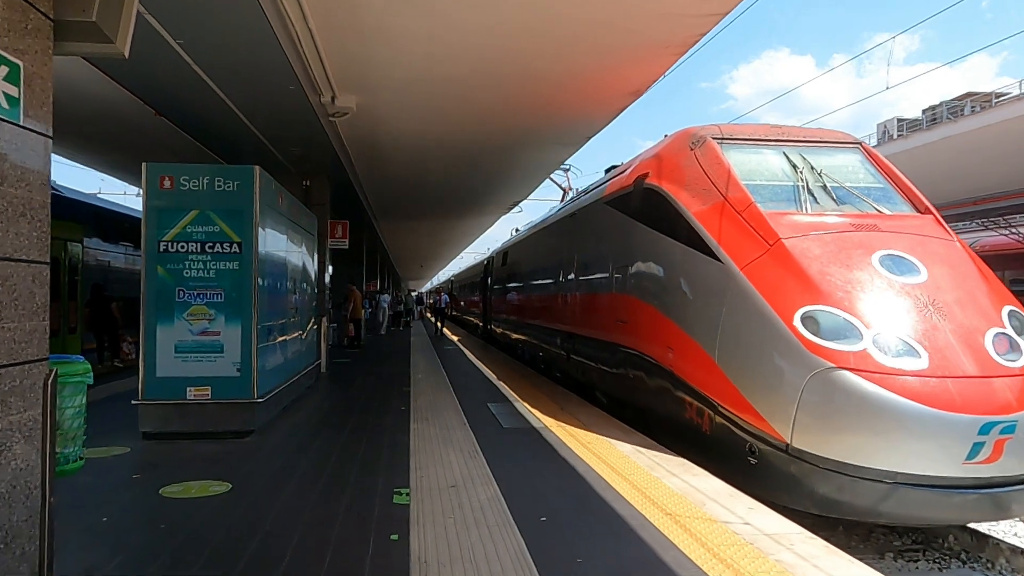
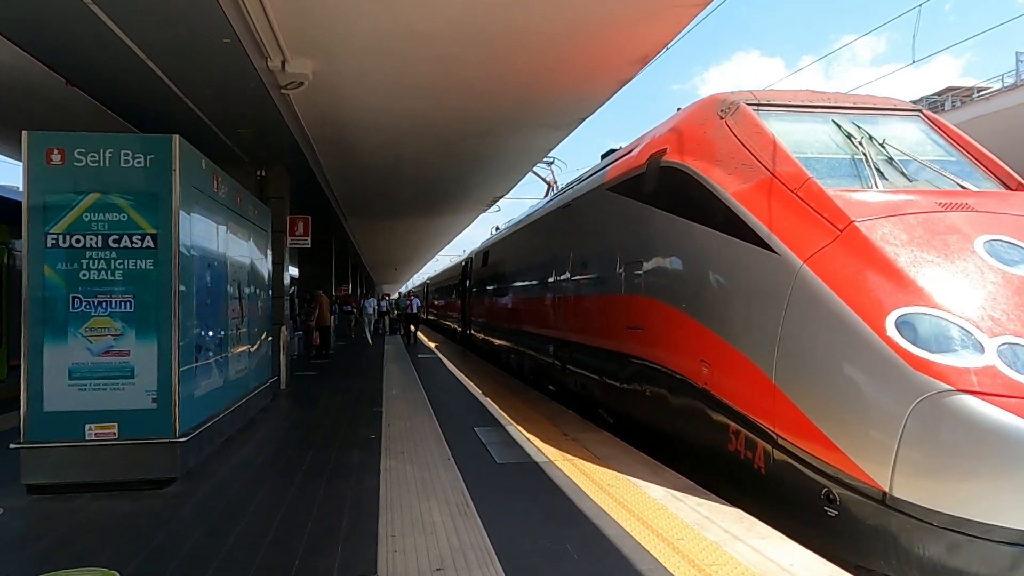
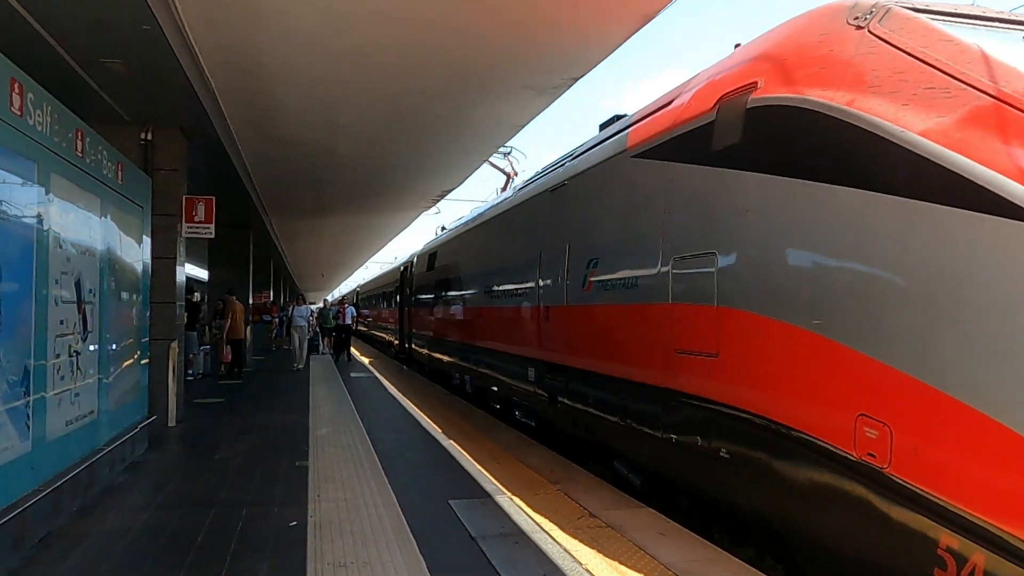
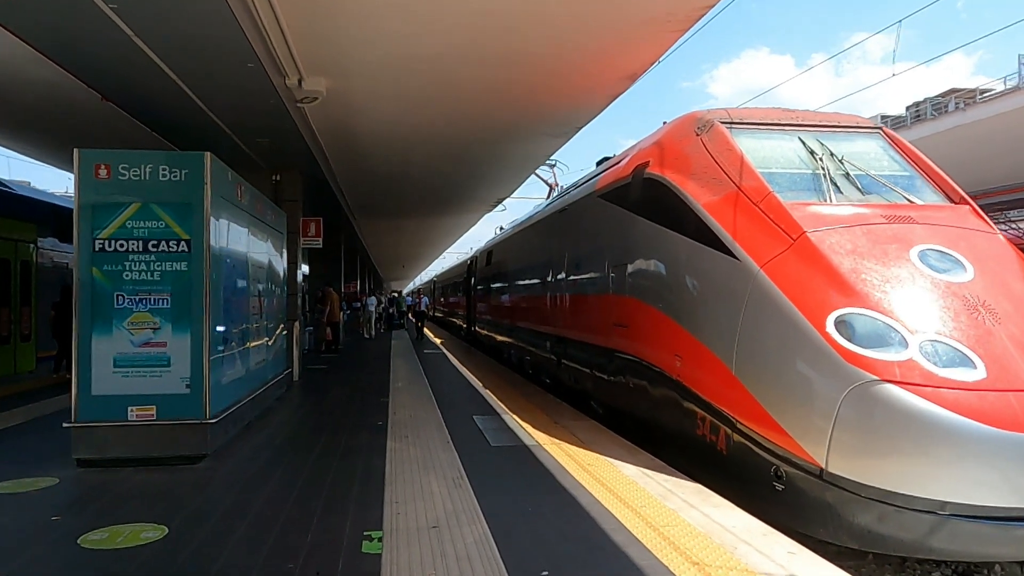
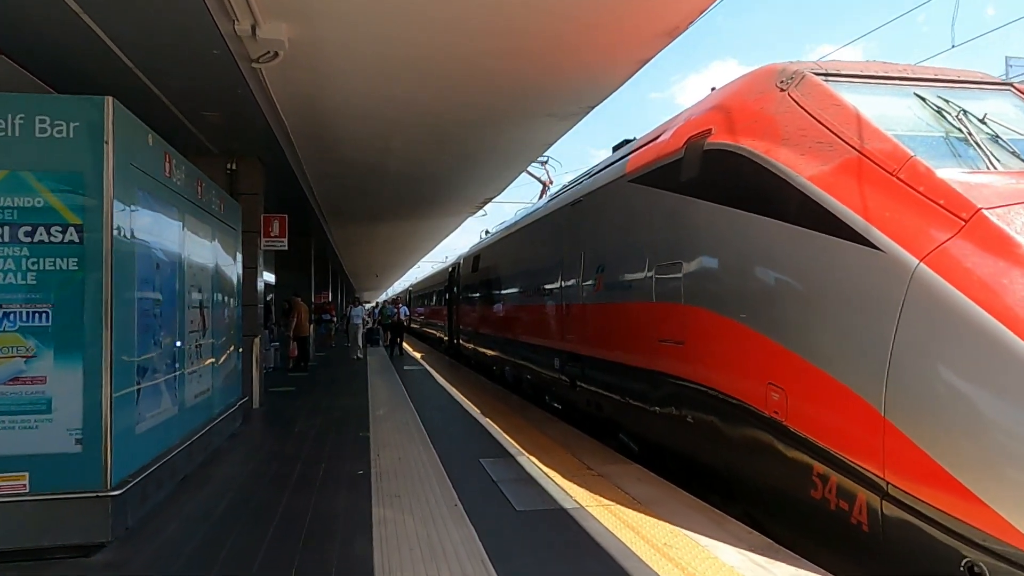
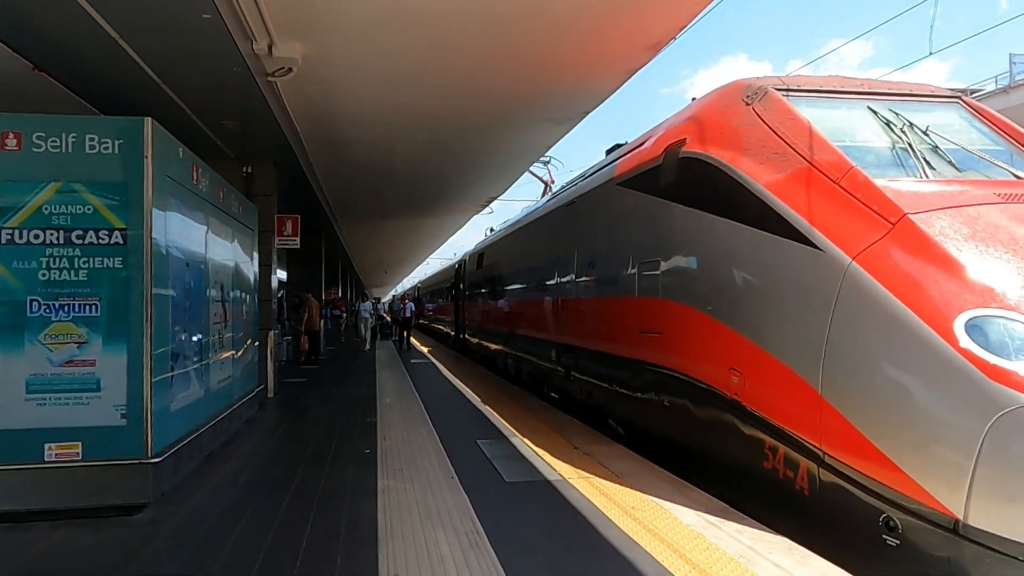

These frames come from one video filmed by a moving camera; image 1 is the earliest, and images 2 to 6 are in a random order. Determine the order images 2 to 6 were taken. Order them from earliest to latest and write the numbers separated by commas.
4, 2, 6, 5, 3
